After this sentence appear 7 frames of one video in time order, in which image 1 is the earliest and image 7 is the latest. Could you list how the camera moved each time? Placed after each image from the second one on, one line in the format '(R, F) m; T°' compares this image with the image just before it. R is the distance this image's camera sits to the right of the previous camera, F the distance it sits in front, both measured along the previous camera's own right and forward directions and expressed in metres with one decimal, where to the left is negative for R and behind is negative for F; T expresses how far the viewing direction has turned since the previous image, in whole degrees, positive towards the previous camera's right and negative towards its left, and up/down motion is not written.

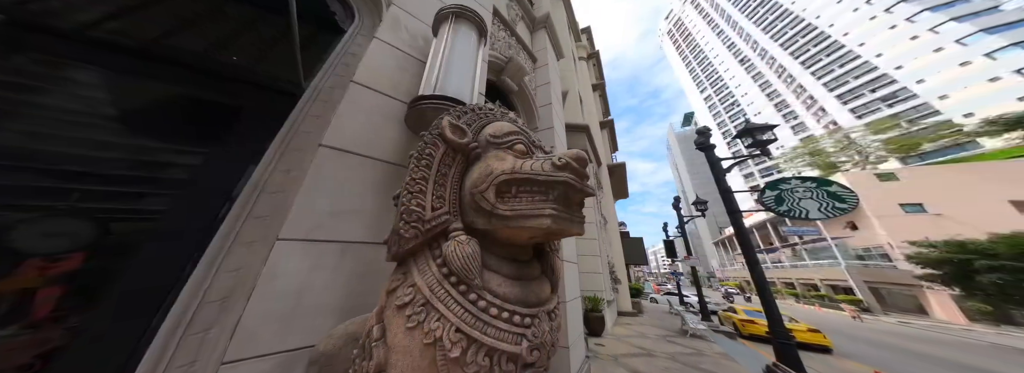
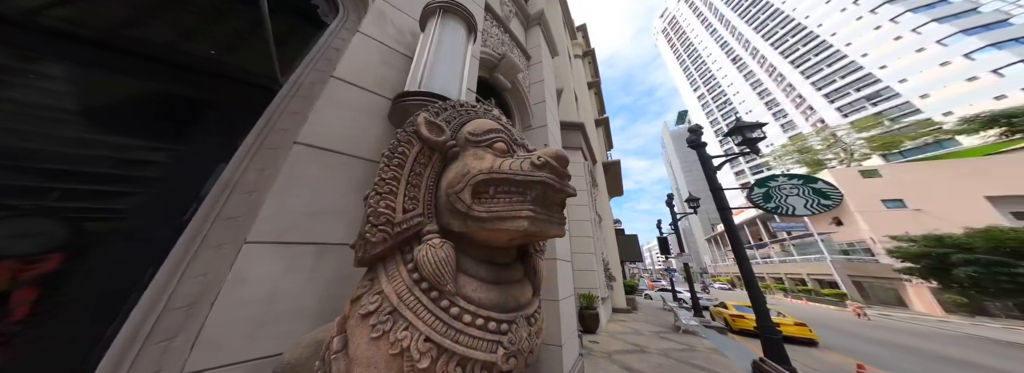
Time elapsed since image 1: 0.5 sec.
(0.0, 0.0) m; +1°
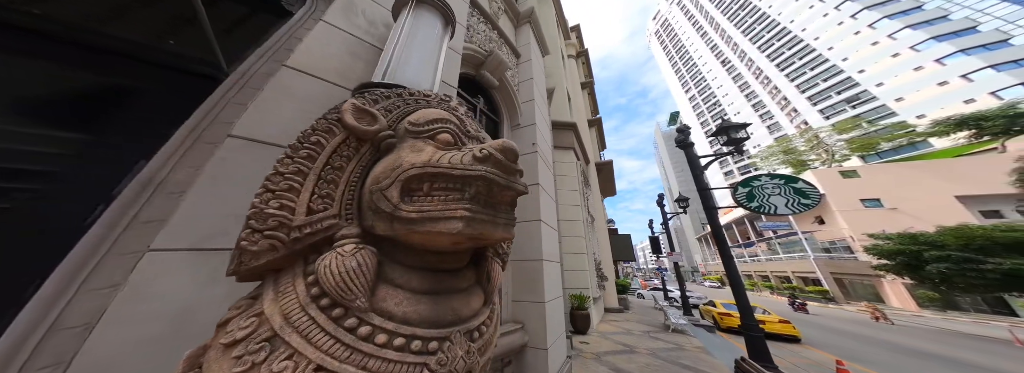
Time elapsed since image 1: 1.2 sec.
(+0.1, +0.1) m; +1°
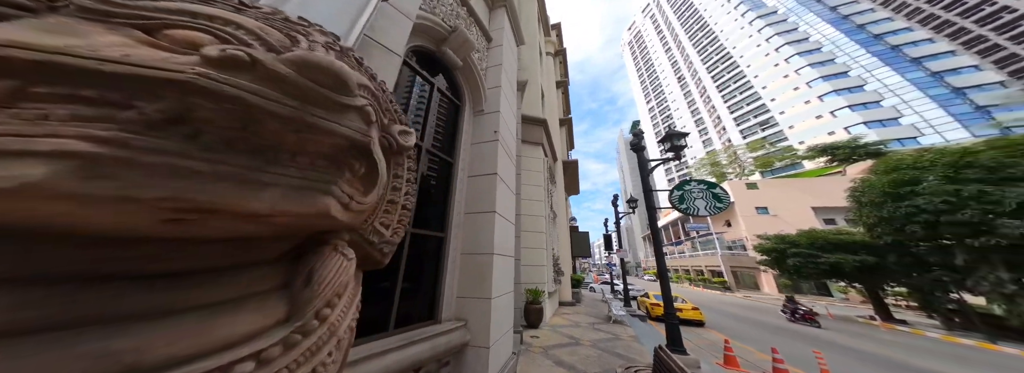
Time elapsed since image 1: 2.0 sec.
(+0.2, +0.2) m; +9°
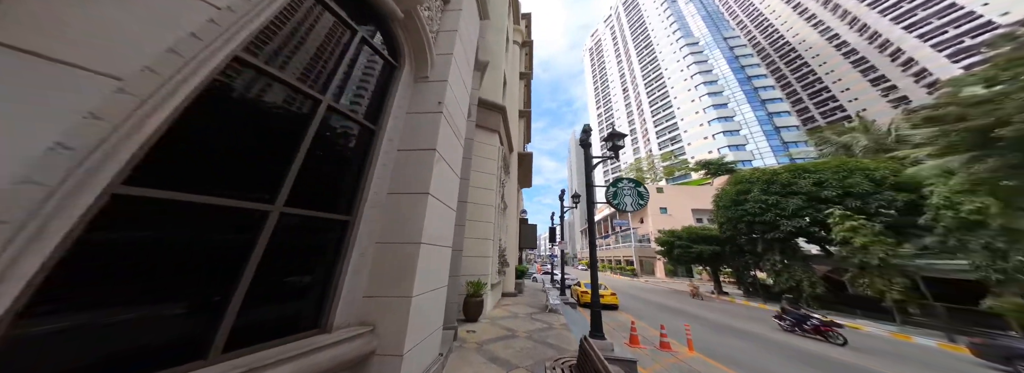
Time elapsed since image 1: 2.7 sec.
(+0.2, +0.4) m; +12°
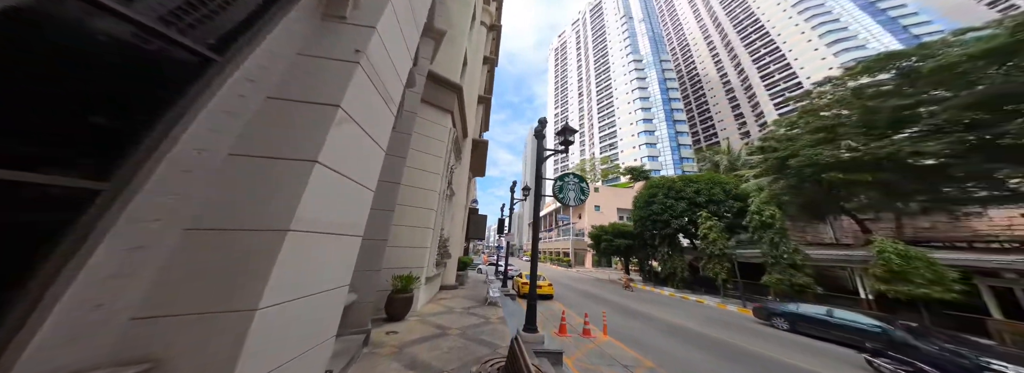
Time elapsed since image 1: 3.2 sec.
(+0.3, +0.5) m; +12°
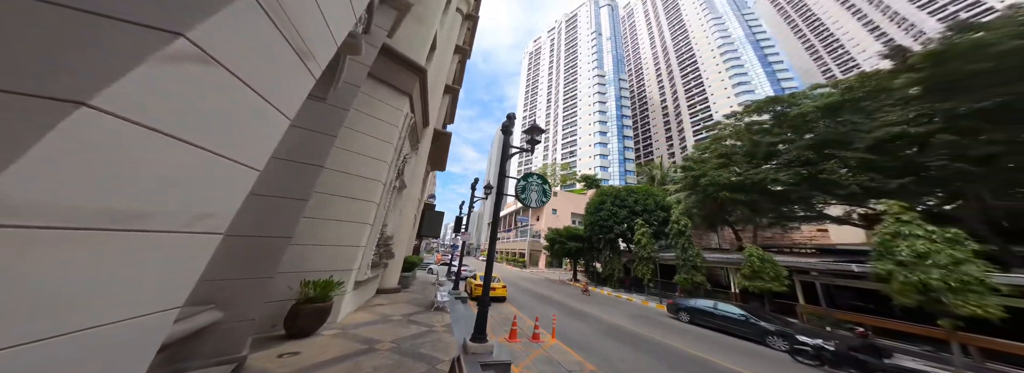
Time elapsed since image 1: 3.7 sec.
(+0.1, +0.7) m; +10°
